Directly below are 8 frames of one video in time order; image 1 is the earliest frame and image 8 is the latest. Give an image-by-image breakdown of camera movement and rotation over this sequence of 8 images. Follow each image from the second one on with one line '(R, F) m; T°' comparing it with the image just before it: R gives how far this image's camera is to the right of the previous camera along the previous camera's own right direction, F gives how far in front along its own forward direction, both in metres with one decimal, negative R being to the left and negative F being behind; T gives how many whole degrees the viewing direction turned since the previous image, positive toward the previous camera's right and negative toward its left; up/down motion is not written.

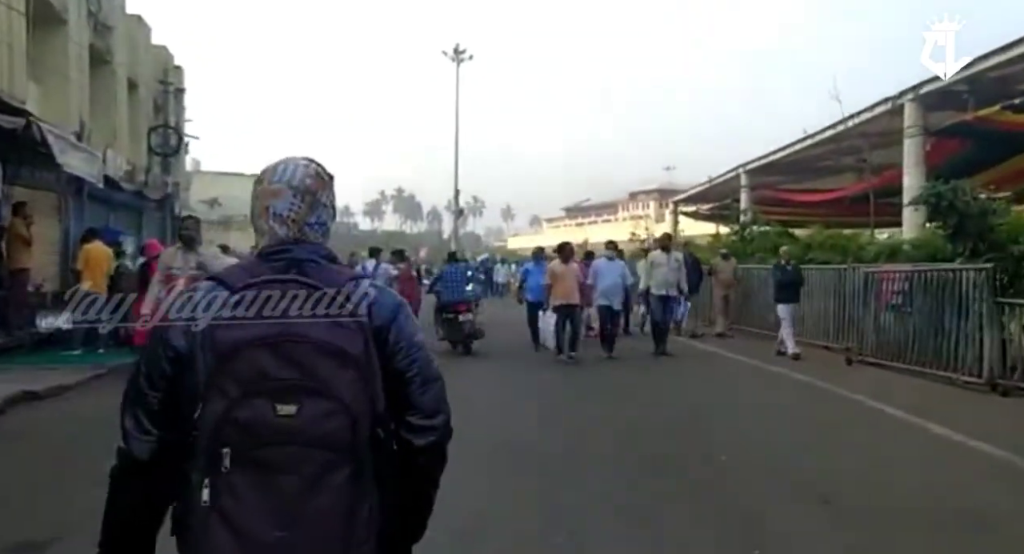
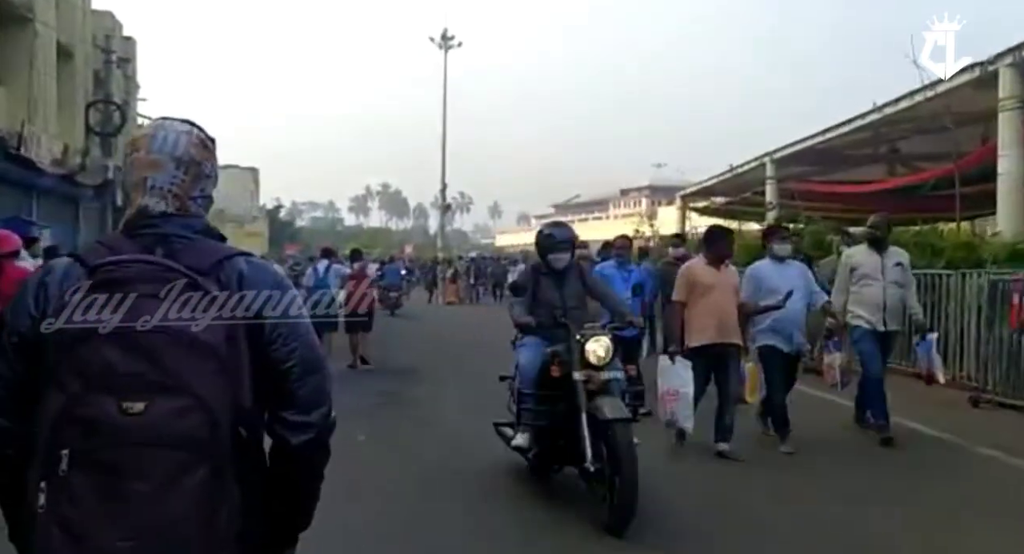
(-0.1, +0.9) m; +1°
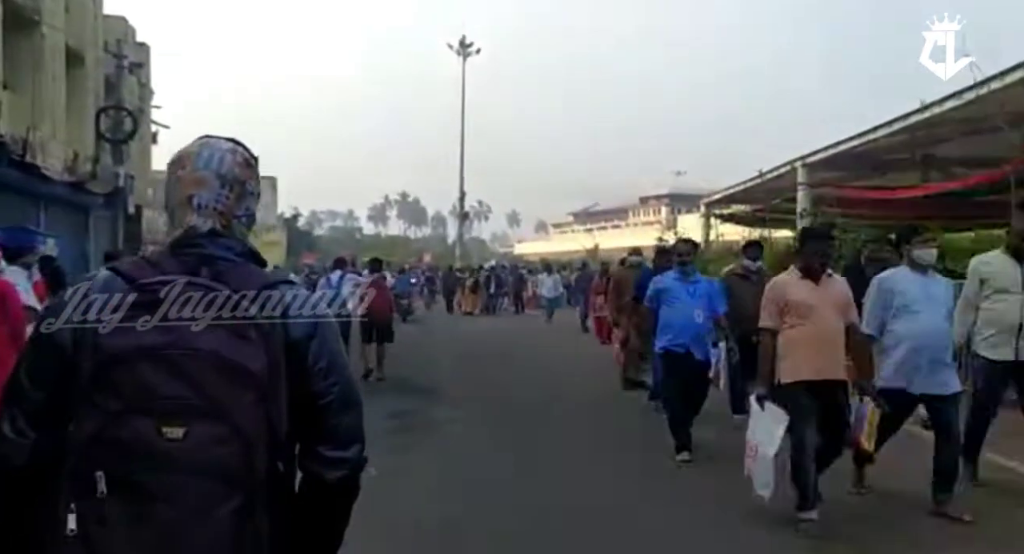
(0.0, +0.2) m; -1°
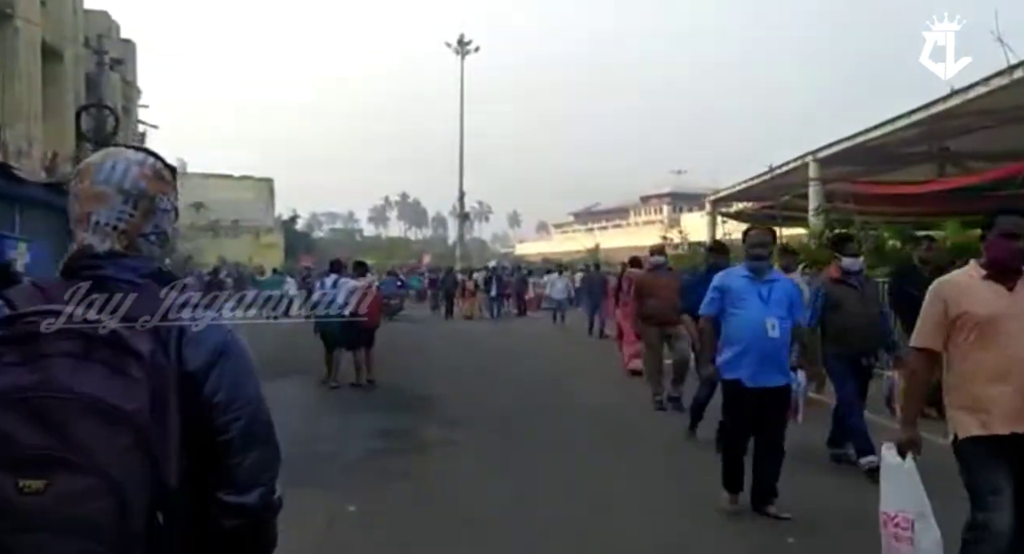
(0.0, +0.2) m; 0°
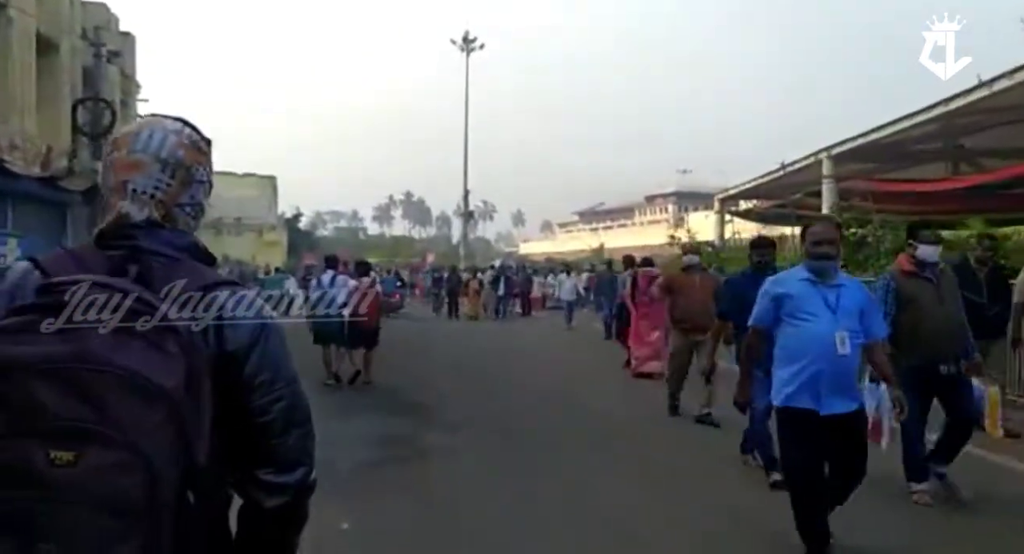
(0.0, +0.1) m; 0°
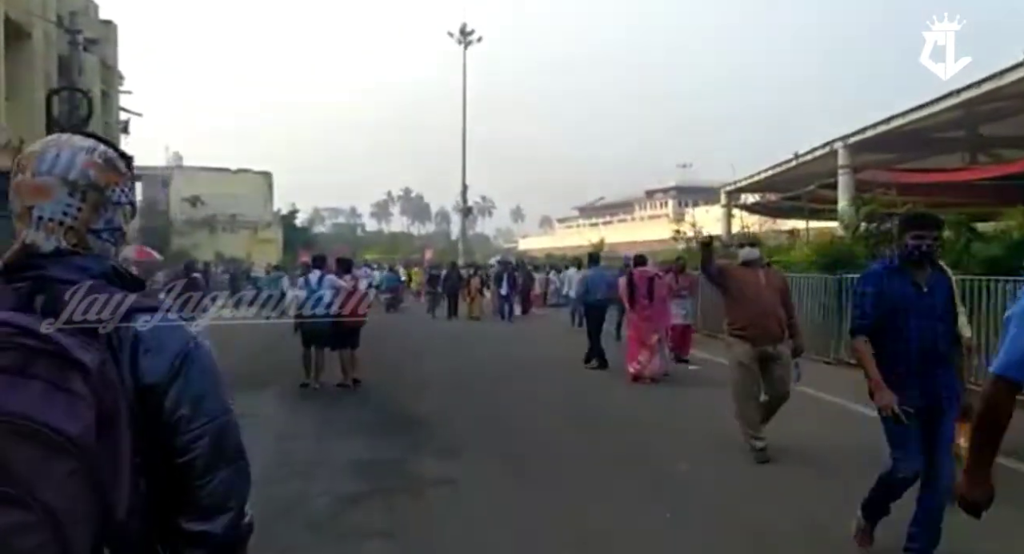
(0.0, +0.3) m; 0°
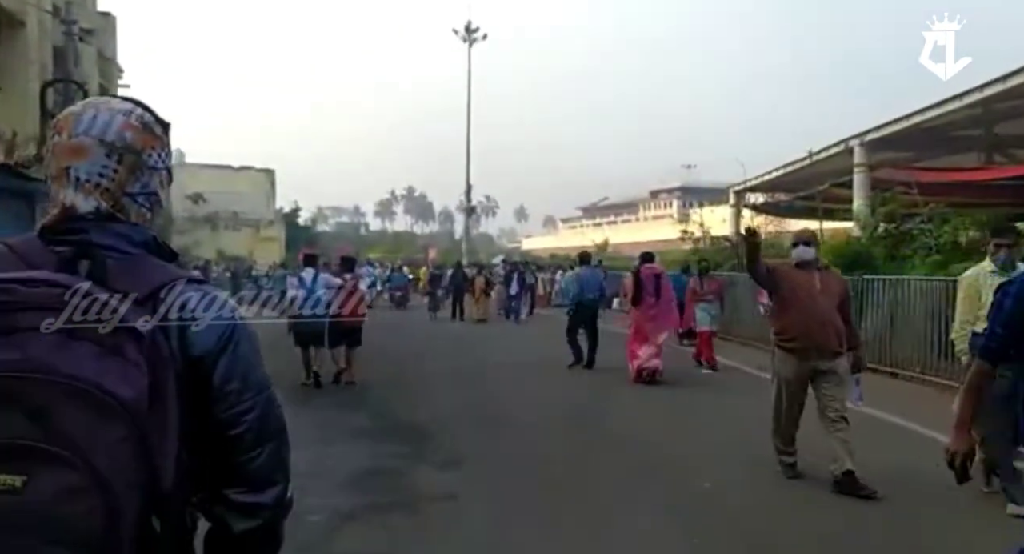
(0.0, +0.1) m; 0°
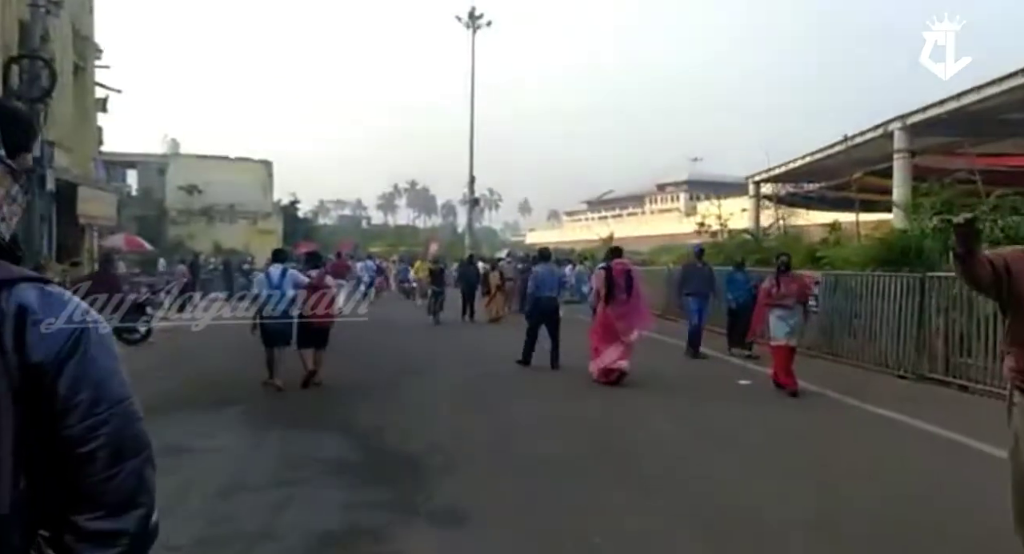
(0.0, +0.4) m; 0°
